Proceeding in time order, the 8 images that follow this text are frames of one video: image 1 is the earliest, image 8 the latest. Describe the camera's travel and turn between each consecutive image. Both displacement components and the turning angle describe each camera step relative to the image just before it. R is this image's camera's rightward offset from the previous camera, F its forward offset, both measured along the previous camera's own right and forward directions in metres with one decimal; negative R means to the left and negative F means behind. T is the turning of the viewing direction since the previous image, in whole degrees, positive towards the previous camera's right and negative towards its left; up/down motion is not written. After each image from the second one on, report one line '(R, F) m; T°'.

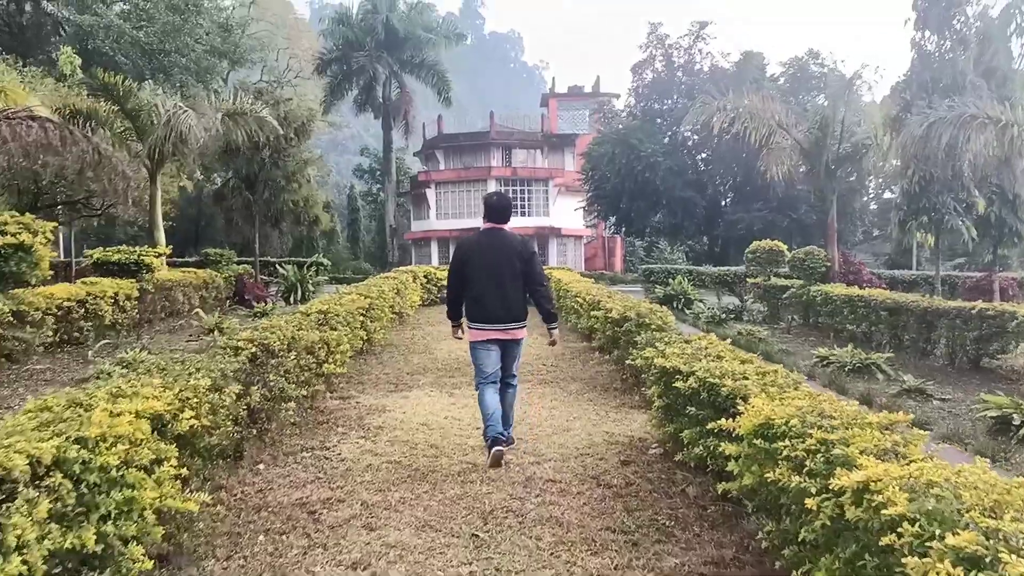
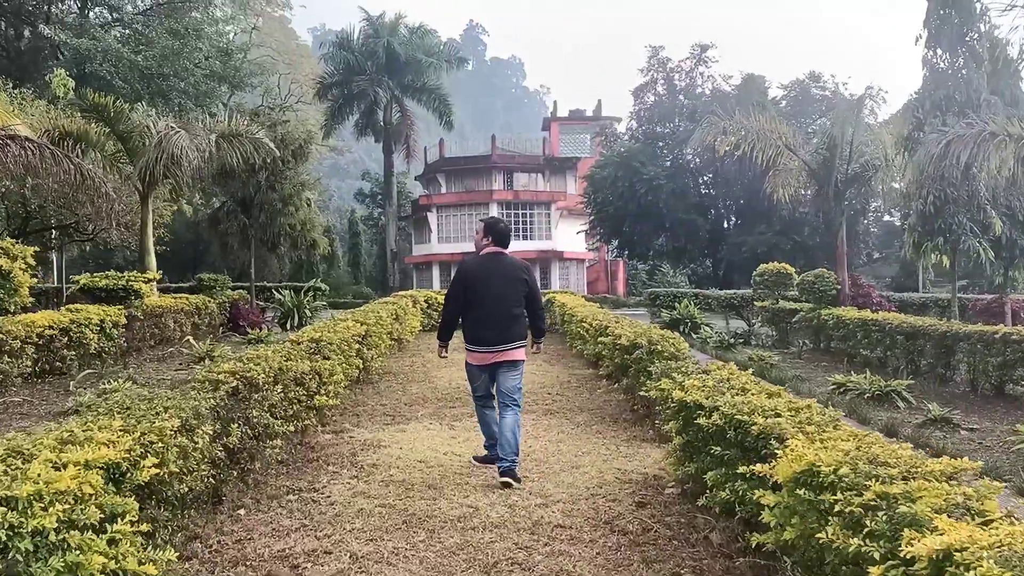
(0.0, +0.3) m; 0°
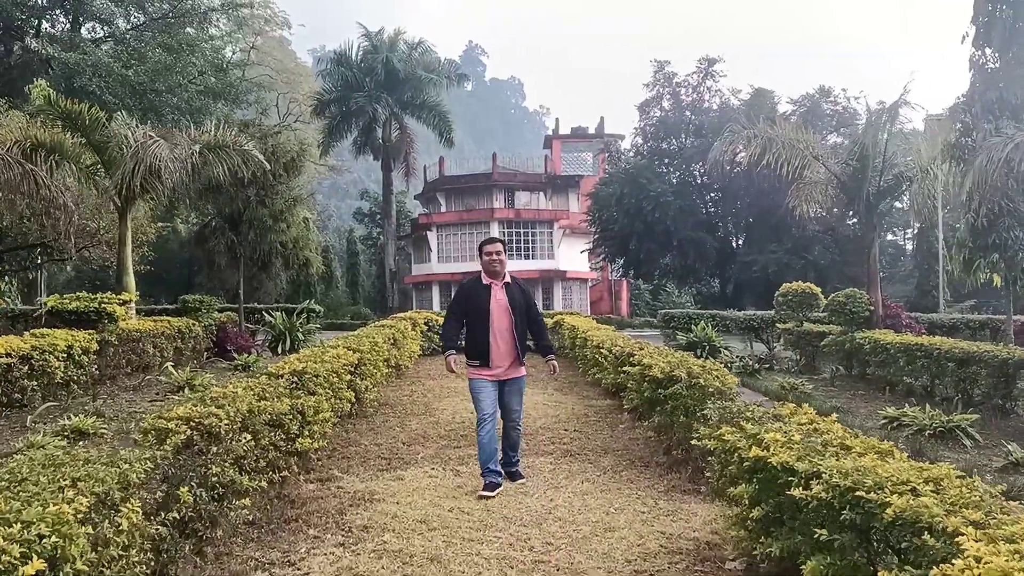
(-0.1, +0.8) m; 0°
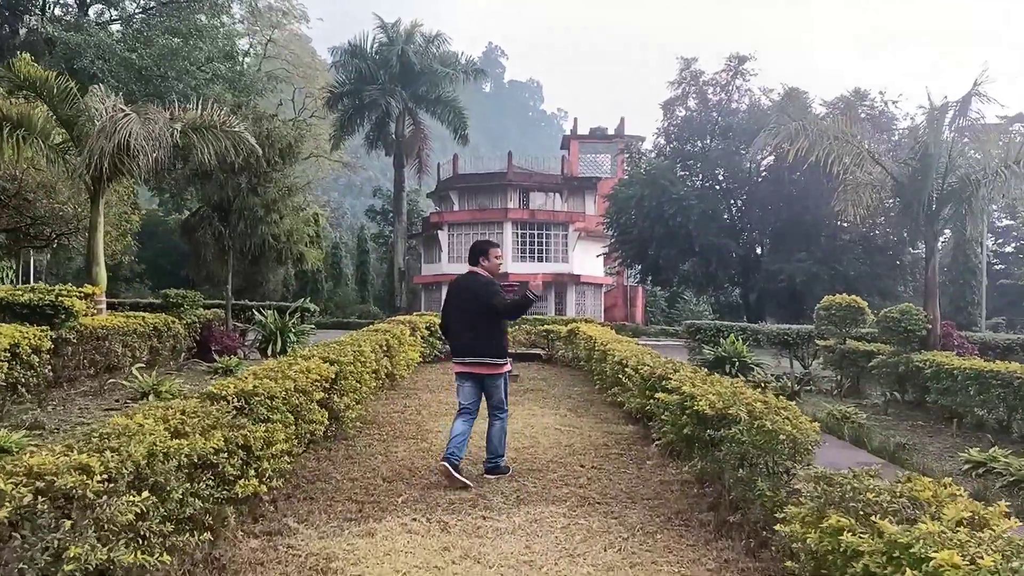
(0.0, +1.0) m; -1°
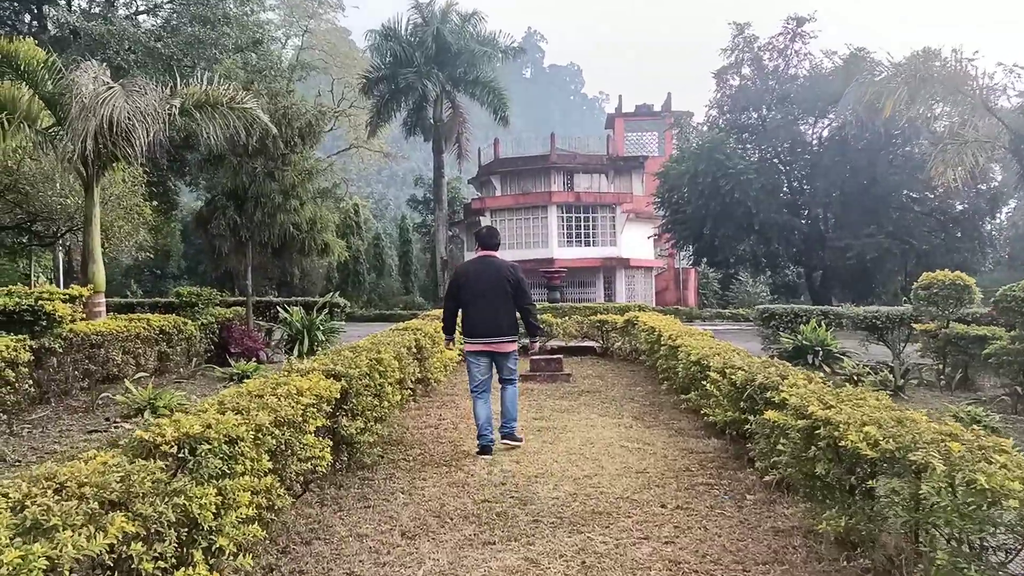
(0.0, +1.2) m; -4°
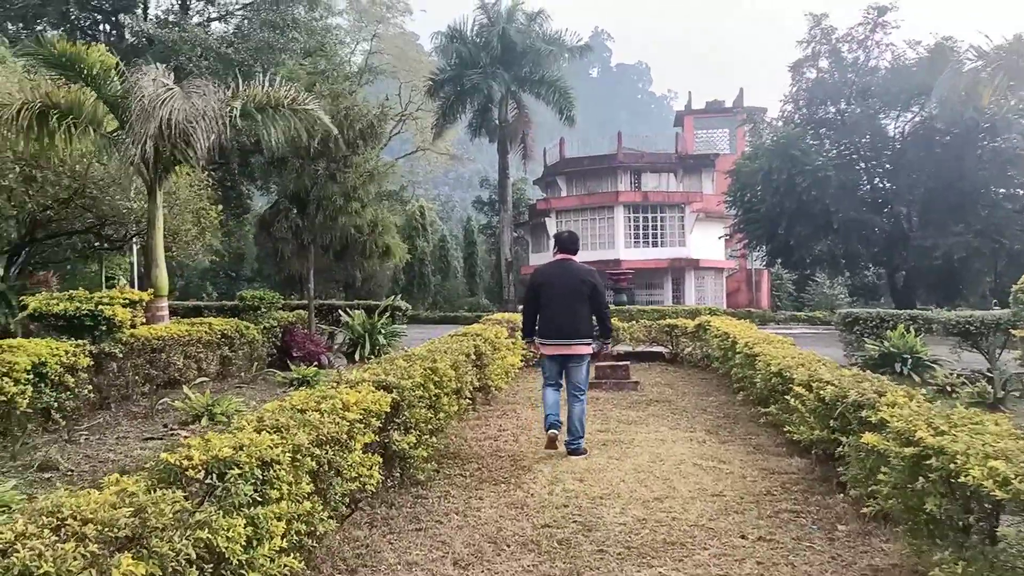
(0.0, +0.3) m; -6°
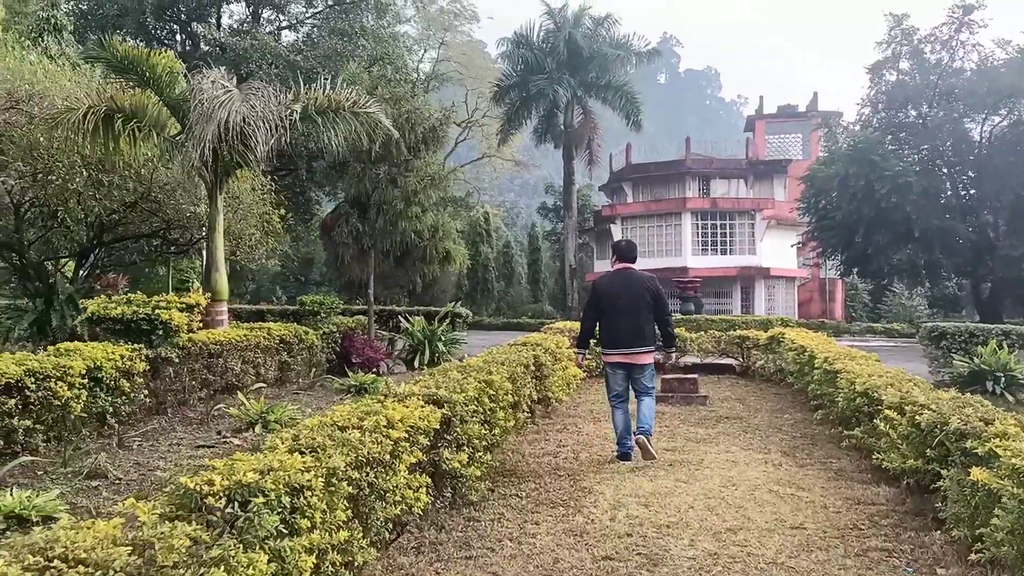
(0.0, +0.3) m; -5°
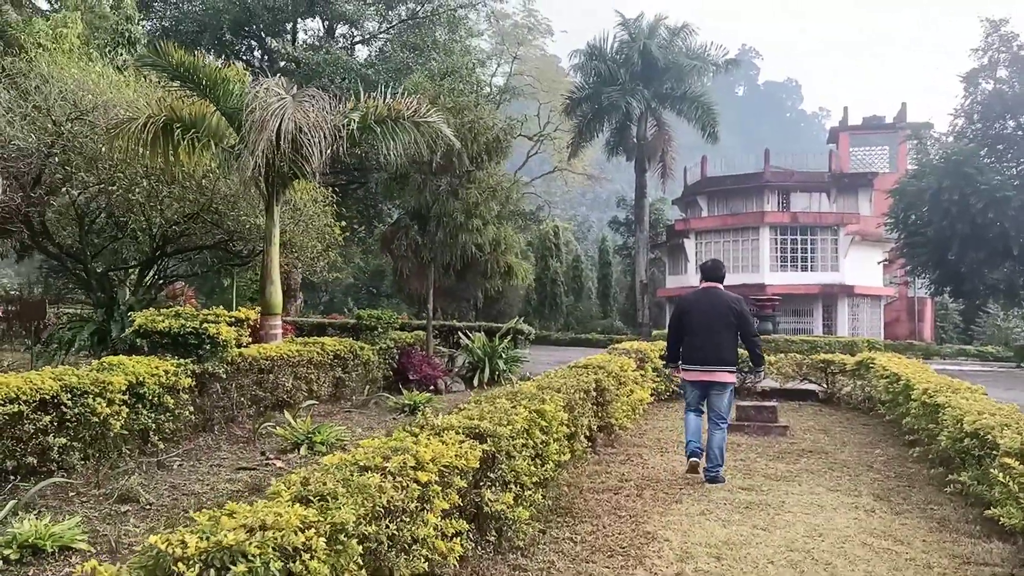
(+0.1, +0.4) m; -6°
